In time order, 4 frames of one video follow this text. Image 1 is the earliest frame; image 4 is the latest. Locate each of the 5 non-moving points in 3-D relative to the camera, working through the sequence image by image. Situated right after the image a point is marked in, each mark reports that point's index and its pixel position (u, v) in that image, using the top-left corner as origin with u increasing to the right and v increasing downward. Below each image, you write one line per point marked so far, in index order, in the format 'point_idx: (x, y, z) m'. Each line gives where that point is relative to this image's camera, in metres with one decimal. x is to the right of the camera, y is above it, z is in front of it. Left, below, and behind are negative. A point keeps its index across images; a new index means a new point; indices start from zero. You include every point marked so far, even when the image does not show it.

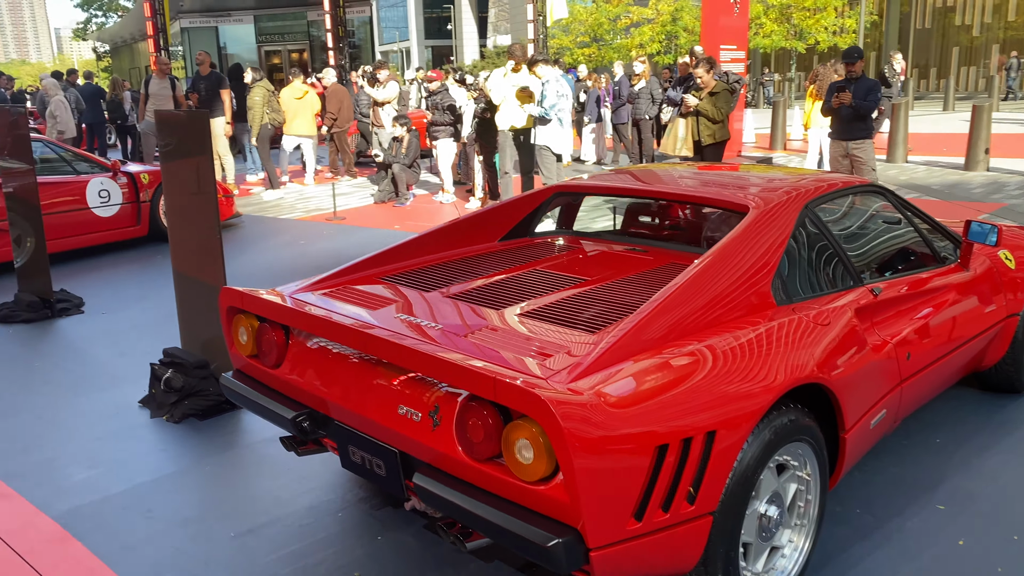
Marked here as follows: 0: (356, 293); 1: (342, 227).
0: (-0.5, 0.0, +2.8) m
1: (-1.8, +0.7, +9.1) m
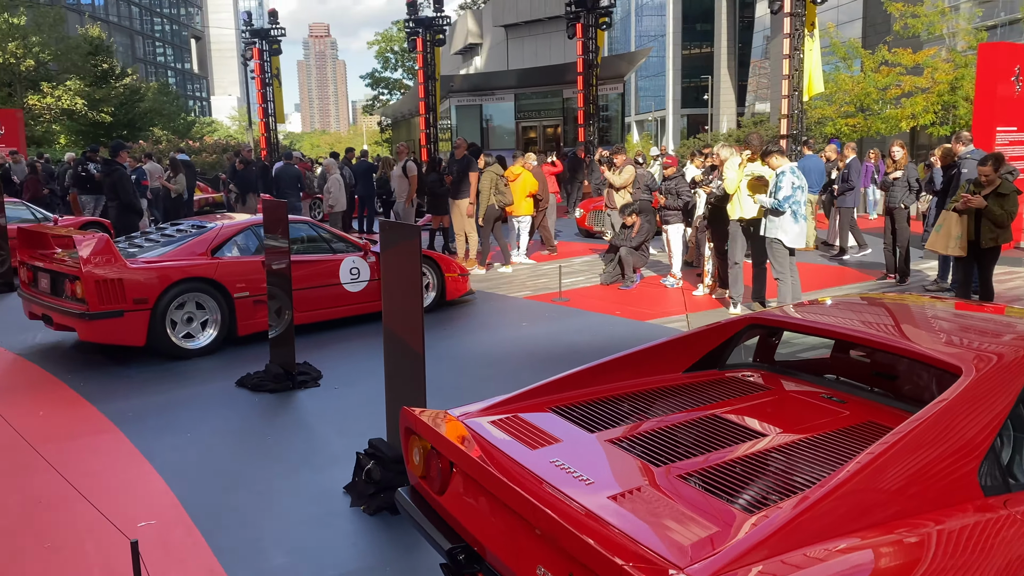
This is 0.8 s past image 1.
0: (0.0, -0.5, +2.8) m
1: (+0.6, -0.2, +9.2) m
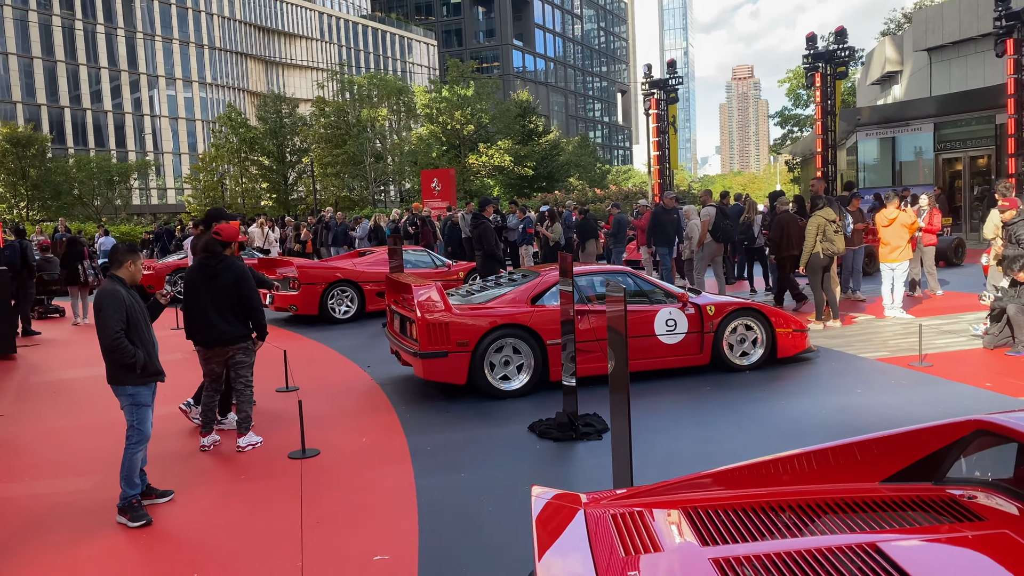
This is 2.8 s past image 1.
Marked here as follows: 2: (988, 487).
0: (+0.4, -0.7, +2.5) m
1: (+3.9, -0.8, +7.9) m
2: (+1.5, -0.6, +2.4) m
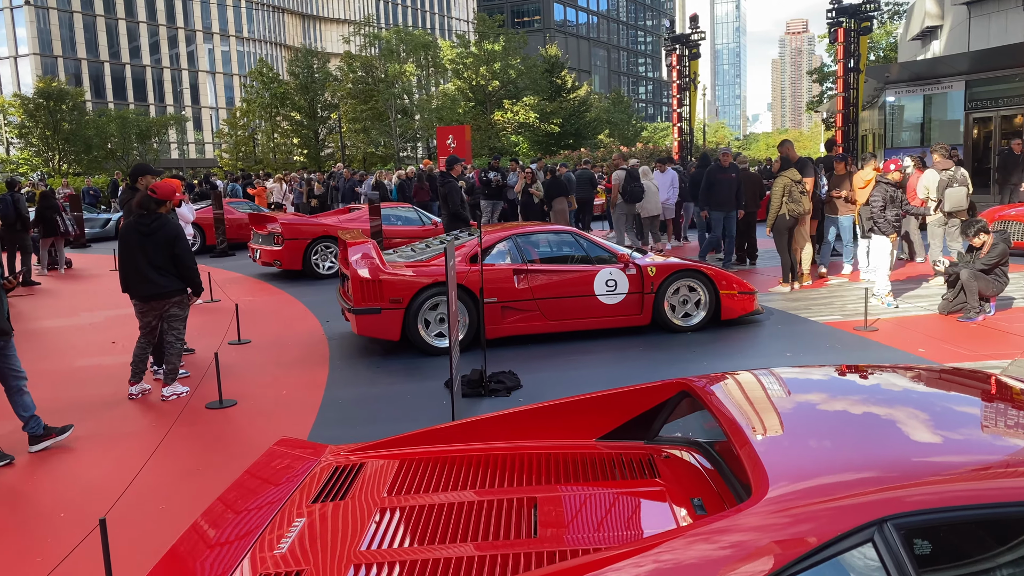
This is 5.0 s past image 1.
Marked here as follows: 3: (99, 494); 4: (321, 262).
0: (-0.5, -0.6, +2.6) m
1: (+3.3, -0.5, +7.8) m
2: (+0.6, -0.5, +2.5) m
3: (-2.3, -1.1, +4.6) m
4: (-3.0, +0.4, +13.5) m
